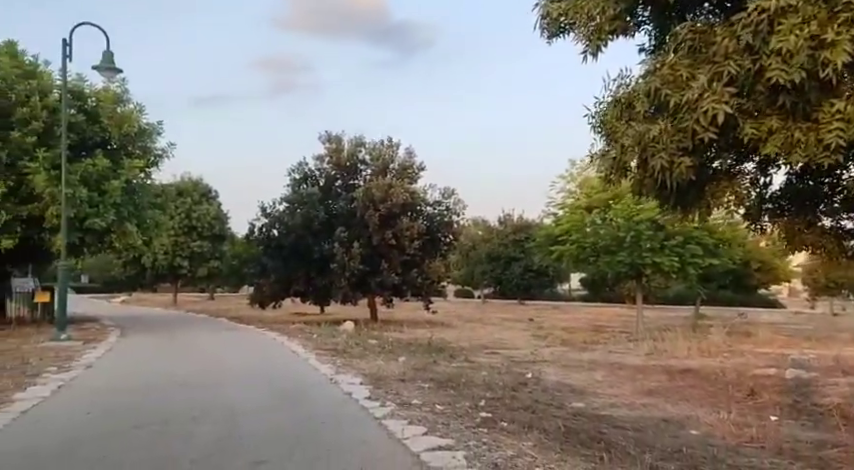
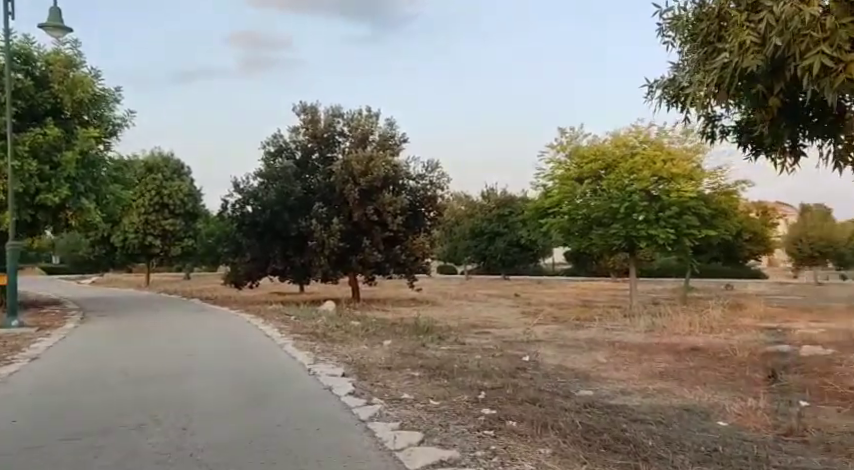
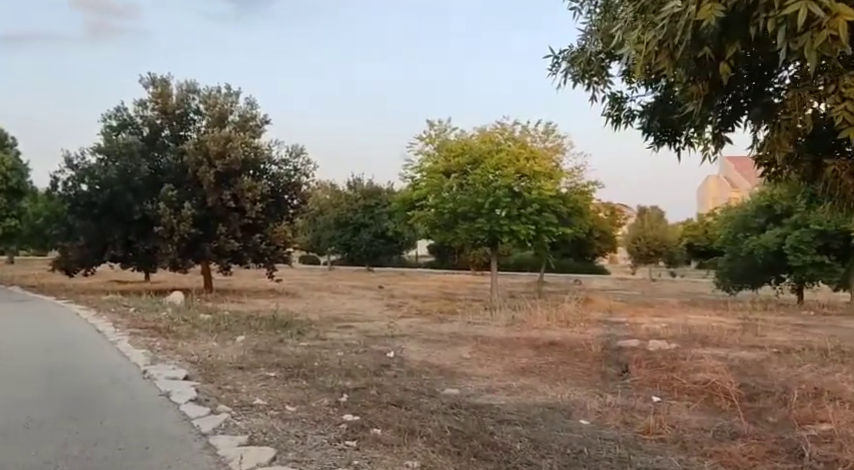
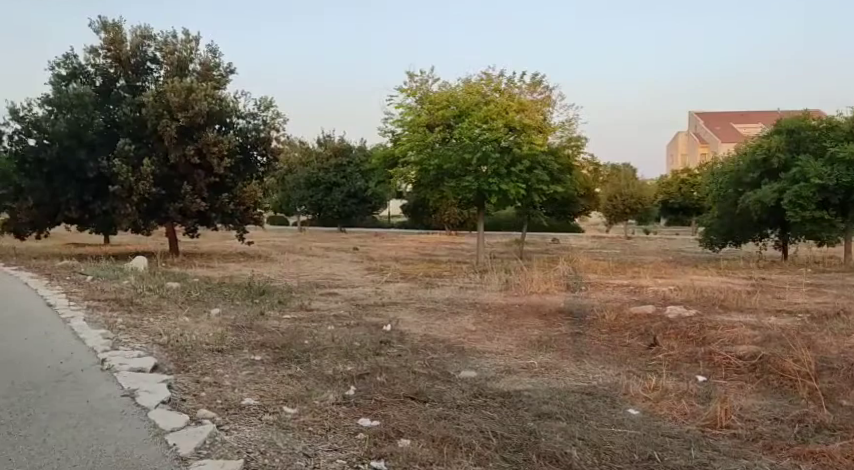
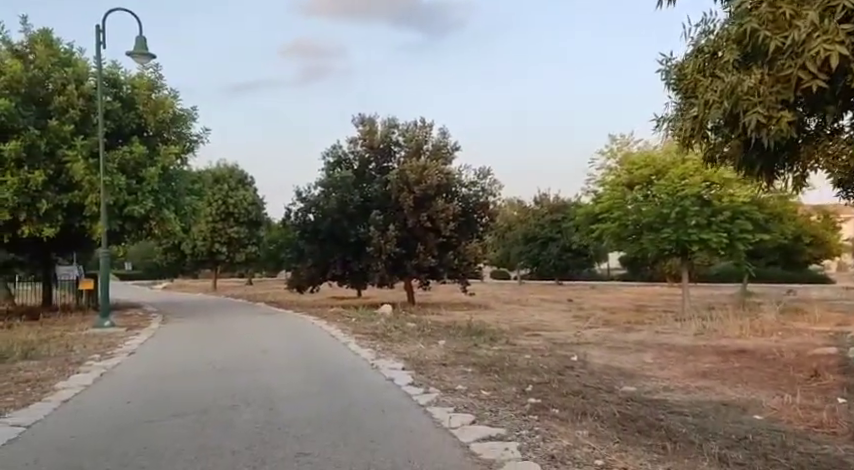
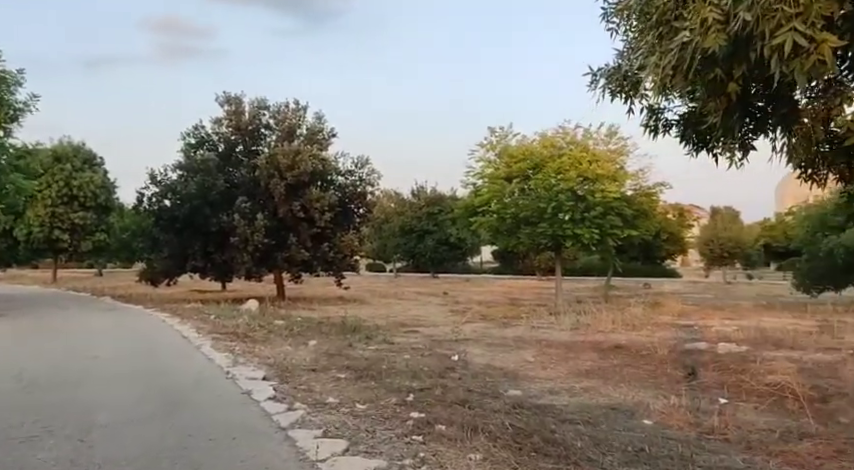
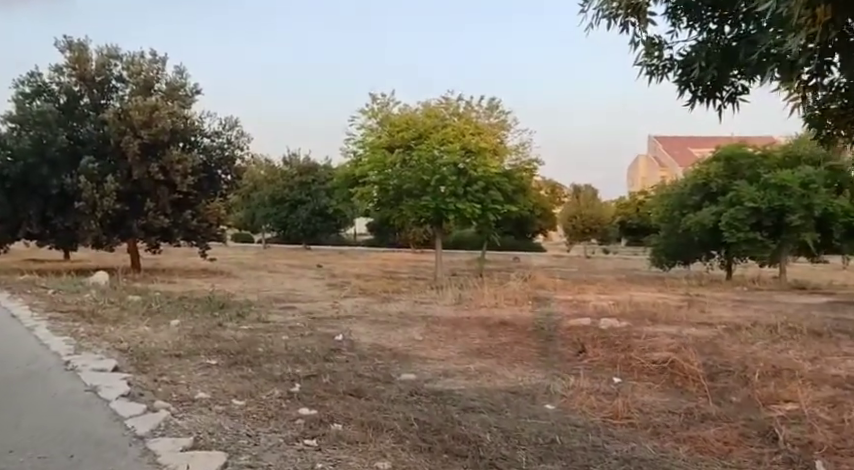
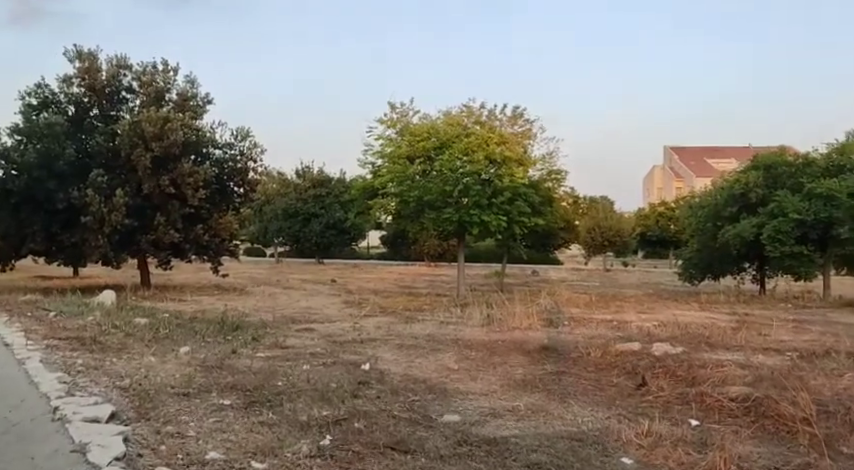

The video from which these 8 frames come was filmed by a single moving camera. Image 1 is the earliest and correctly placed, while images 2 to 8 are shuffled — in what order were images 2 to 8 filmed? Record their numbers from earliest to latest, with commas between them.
5, 2, 6, 3, 7, 4, 8
